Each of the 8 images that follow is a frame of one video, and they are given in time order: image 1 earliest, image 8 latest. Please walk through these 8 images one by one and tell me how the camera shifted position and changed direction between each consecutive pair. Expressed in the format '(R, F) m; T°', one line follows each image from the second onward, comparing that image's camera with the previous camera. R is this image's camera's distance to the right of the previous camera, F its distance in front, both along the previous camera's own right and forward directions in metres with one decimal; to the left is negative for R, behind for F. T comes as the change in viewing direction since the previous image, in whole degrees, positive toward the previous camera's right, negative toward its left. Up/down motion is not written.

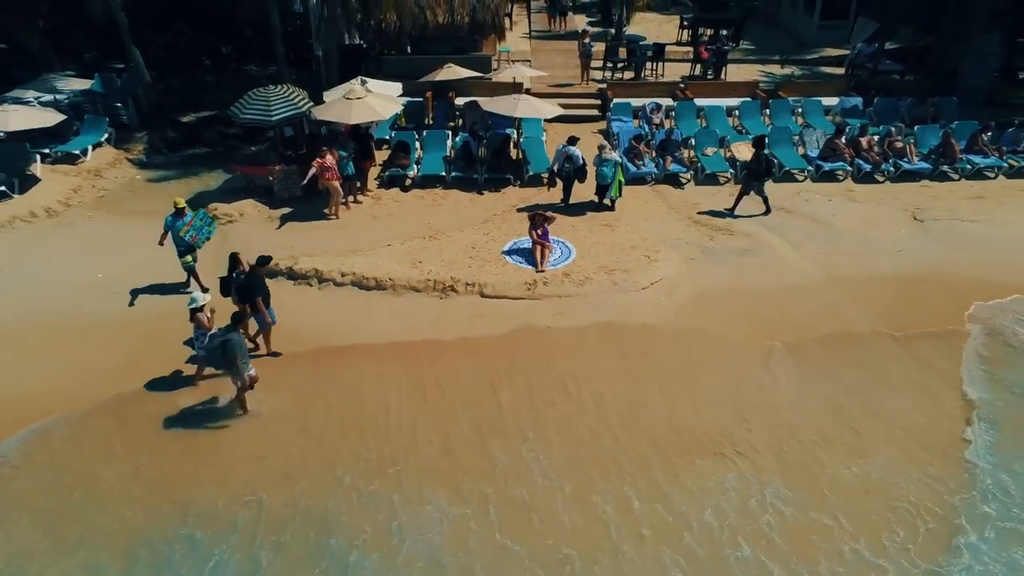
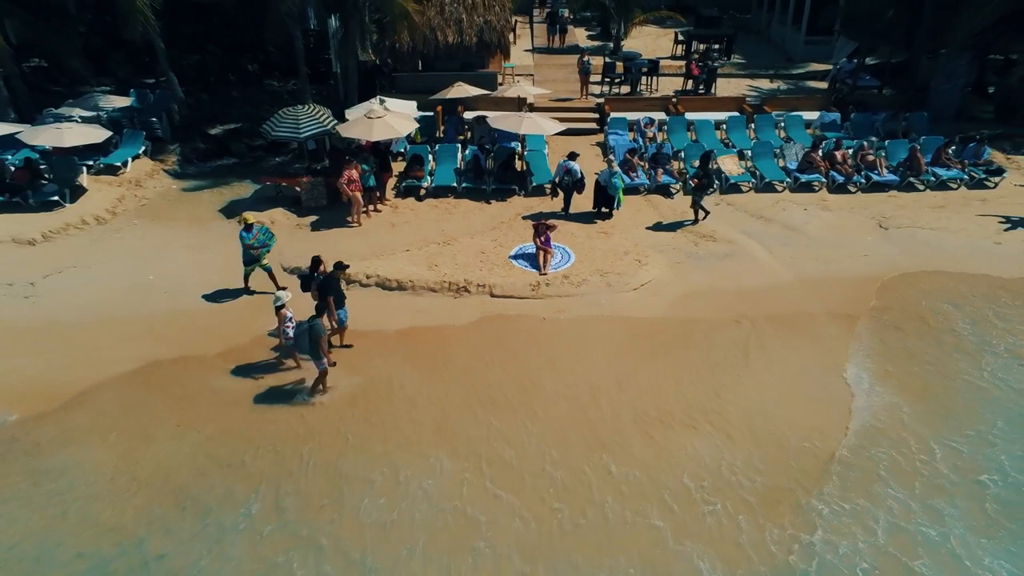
(-0.1, -1.2) m; 0°
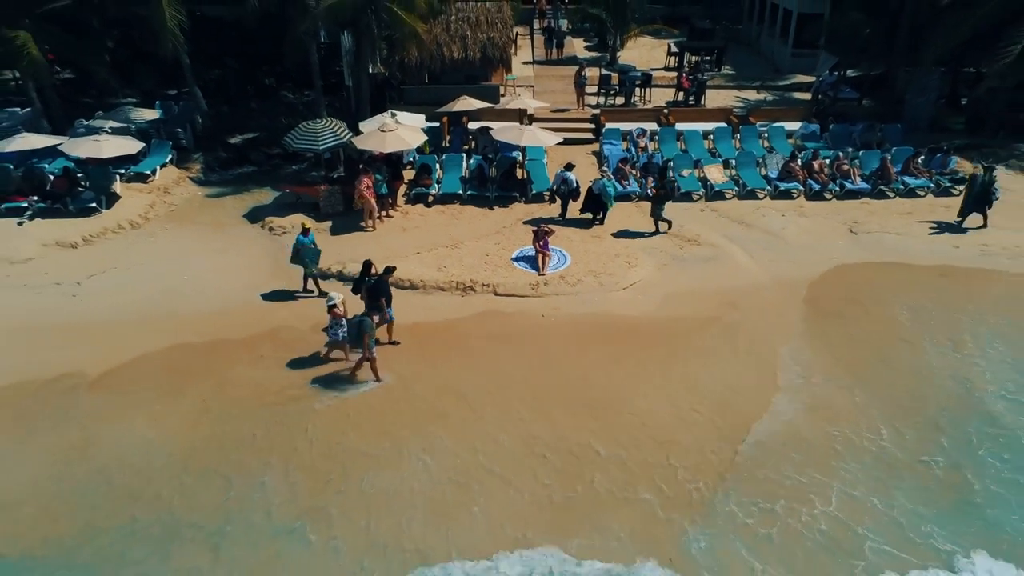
(0.0, -1.1) m; 0°
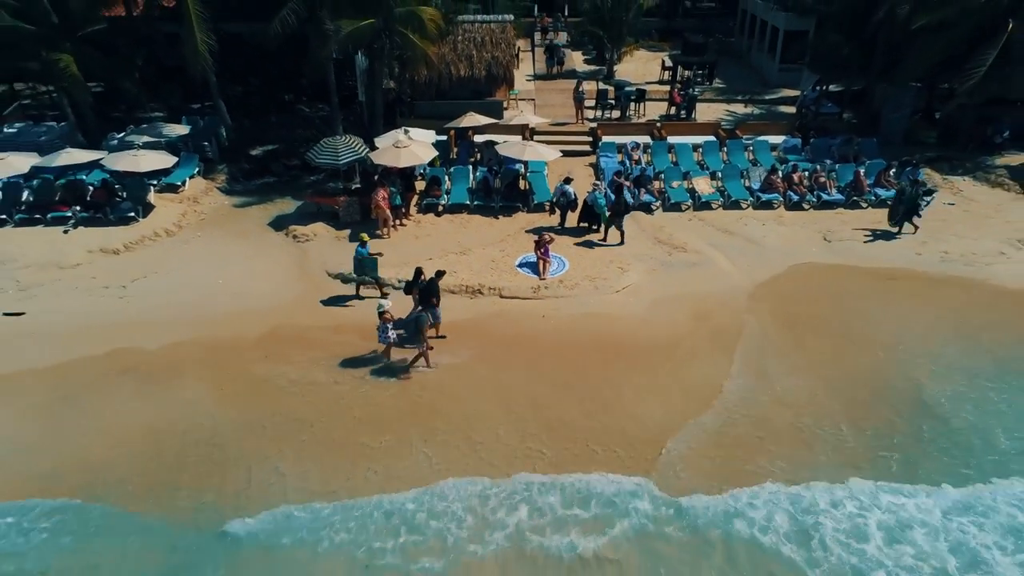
(-0.1, -1.3) m; 0°
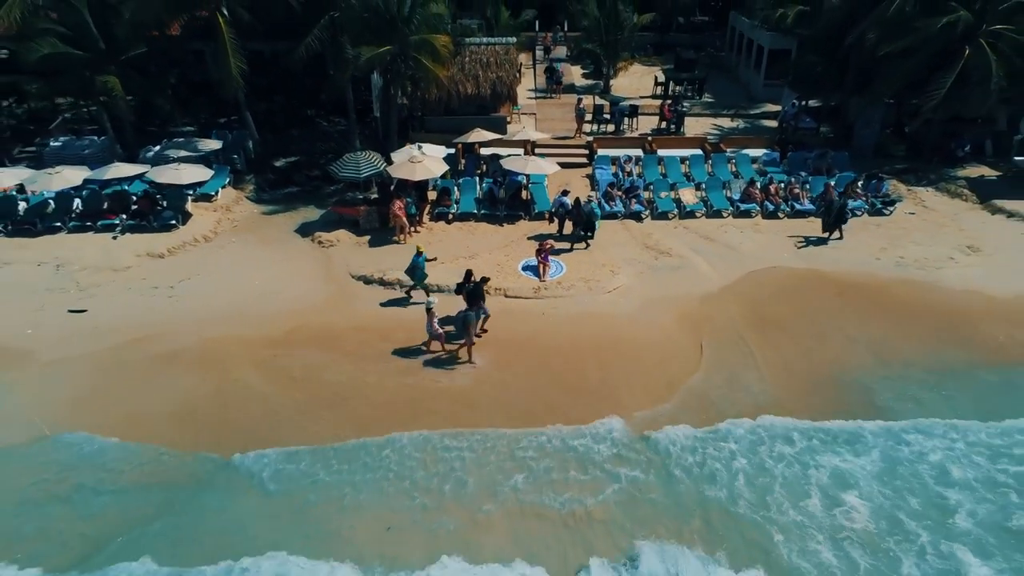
(-0.1, -1.7) m; 0°
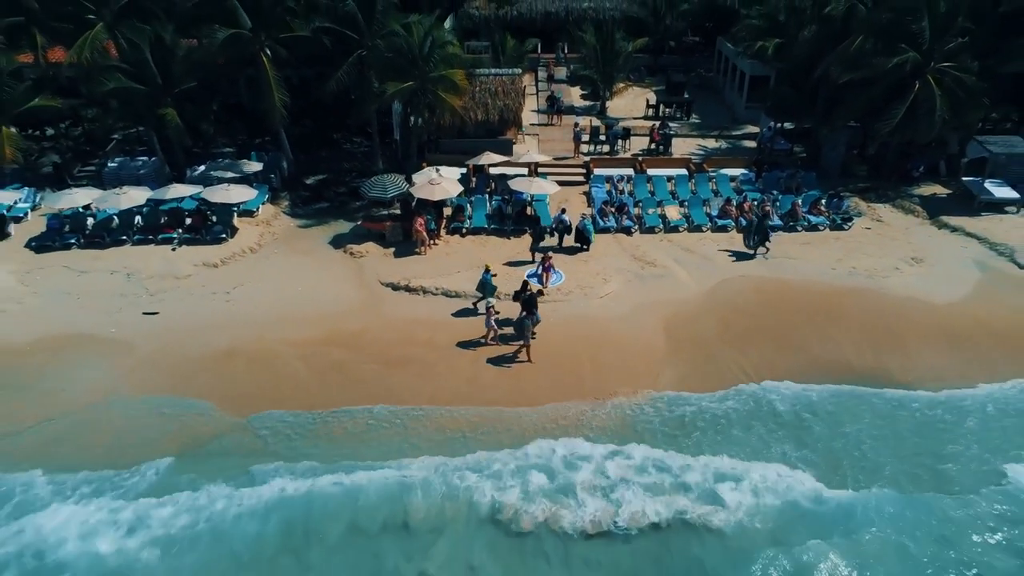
(-0.2, -2.6) m; 0°
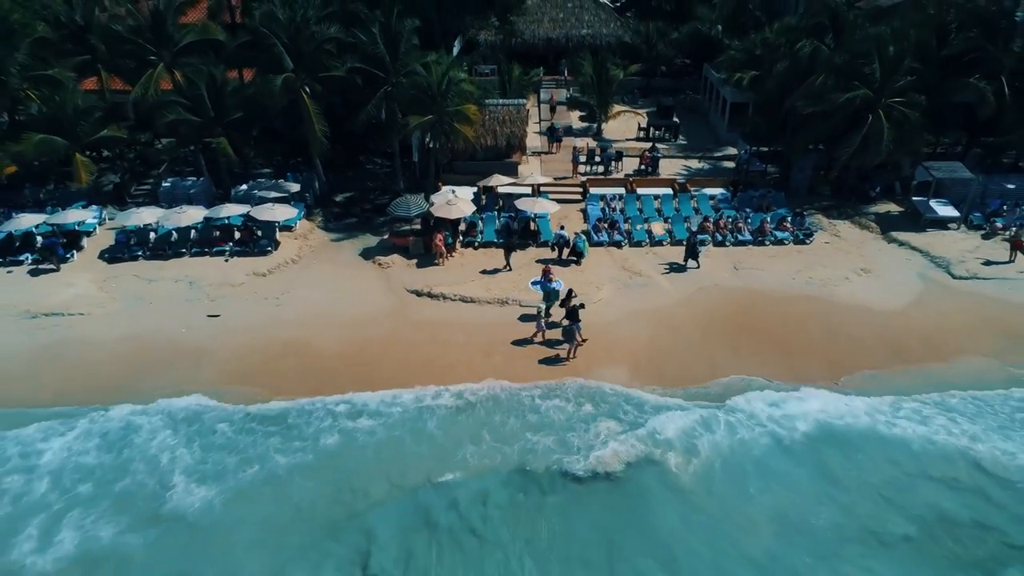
(-0.2, -3.2) m; 0°
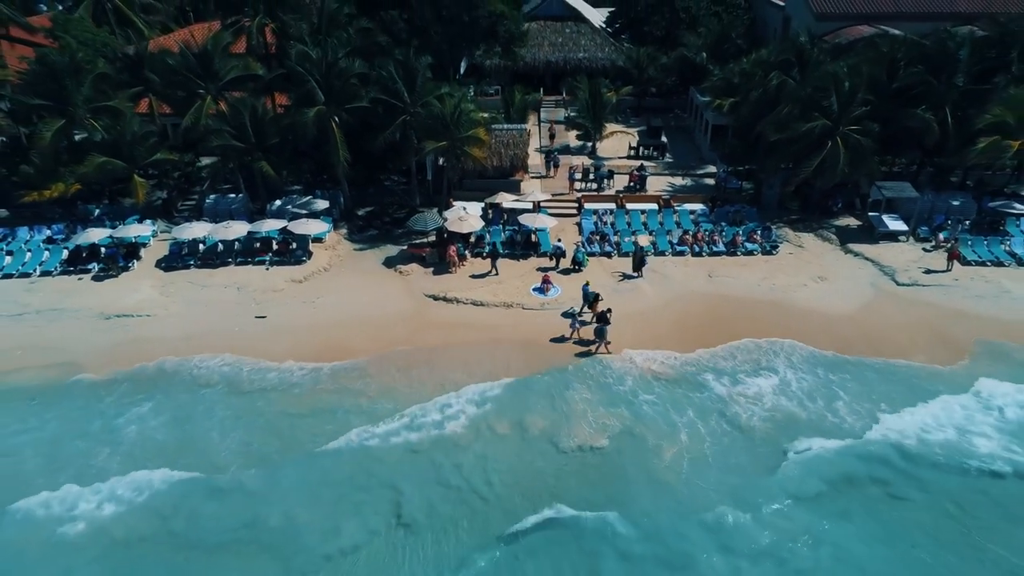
(-0.1, -3.4) m; 0°
